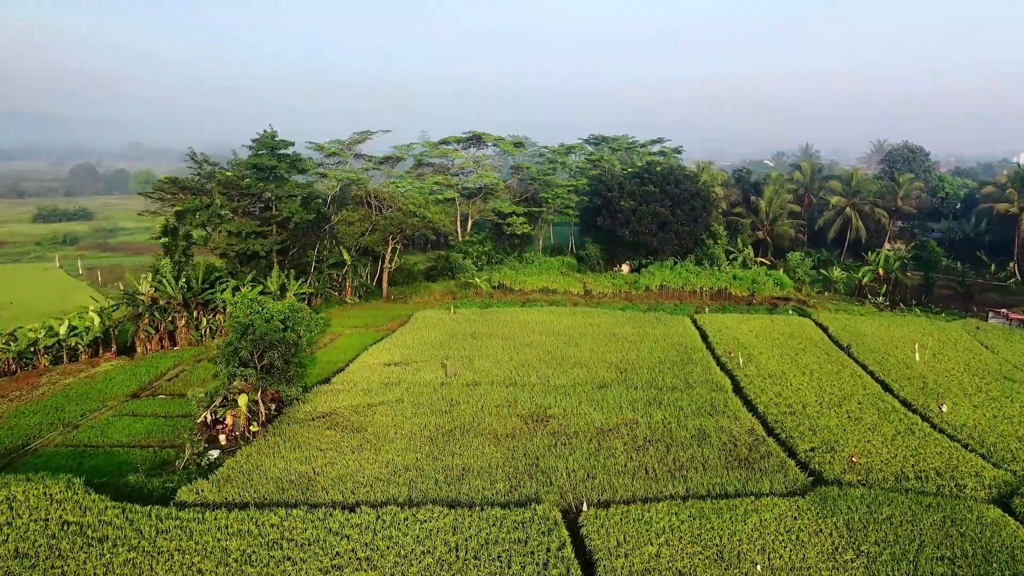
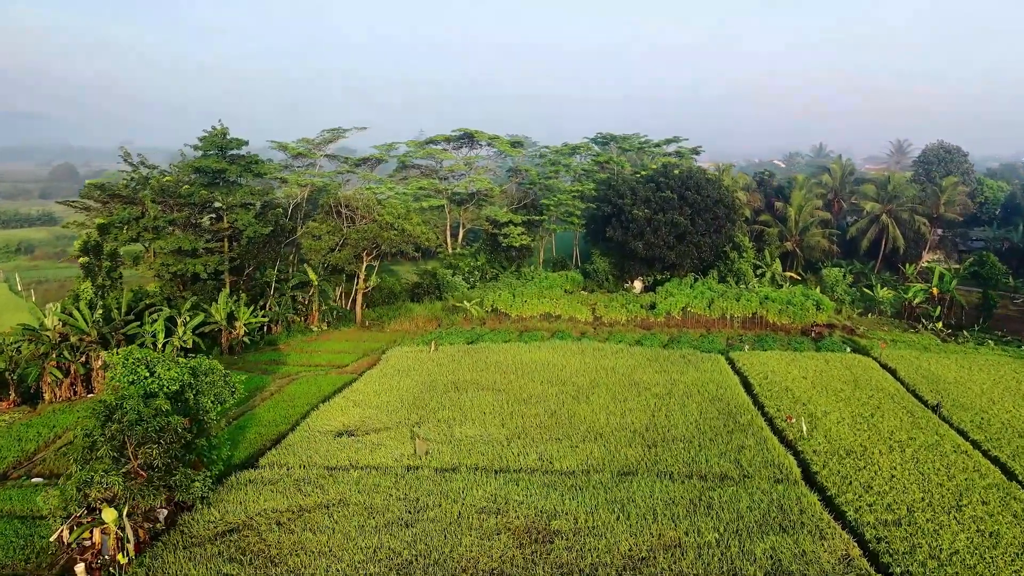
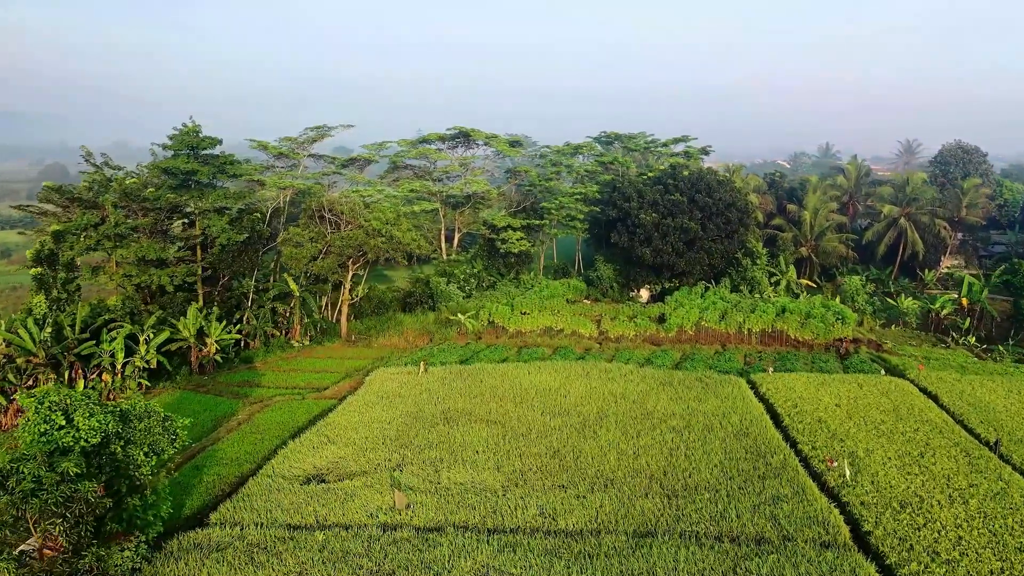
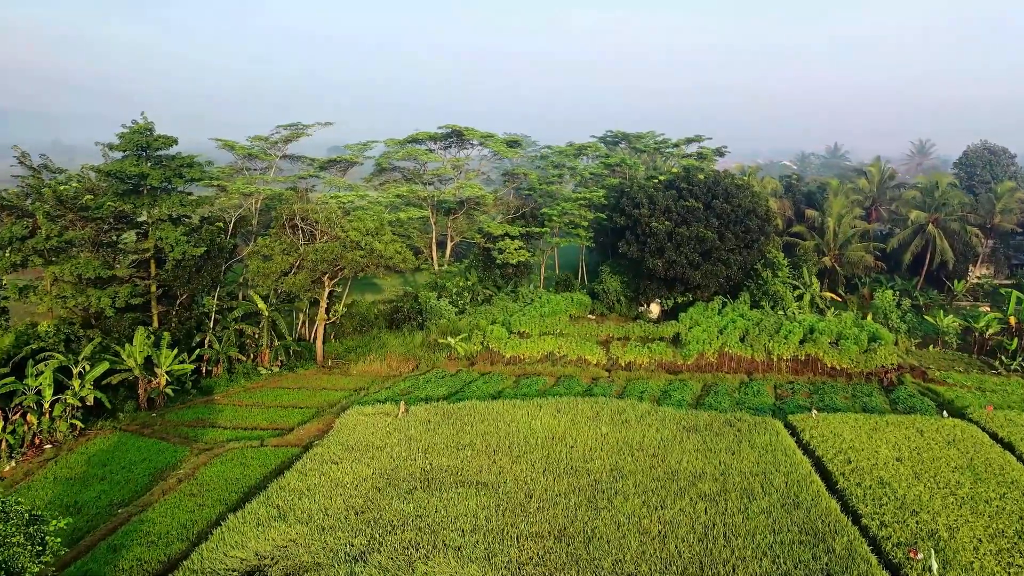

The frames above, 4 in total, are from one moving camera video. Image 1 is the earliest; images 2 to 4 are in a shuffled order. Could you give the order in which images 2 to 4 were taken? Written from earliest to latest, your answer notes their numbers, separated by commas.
2, 3, 4
